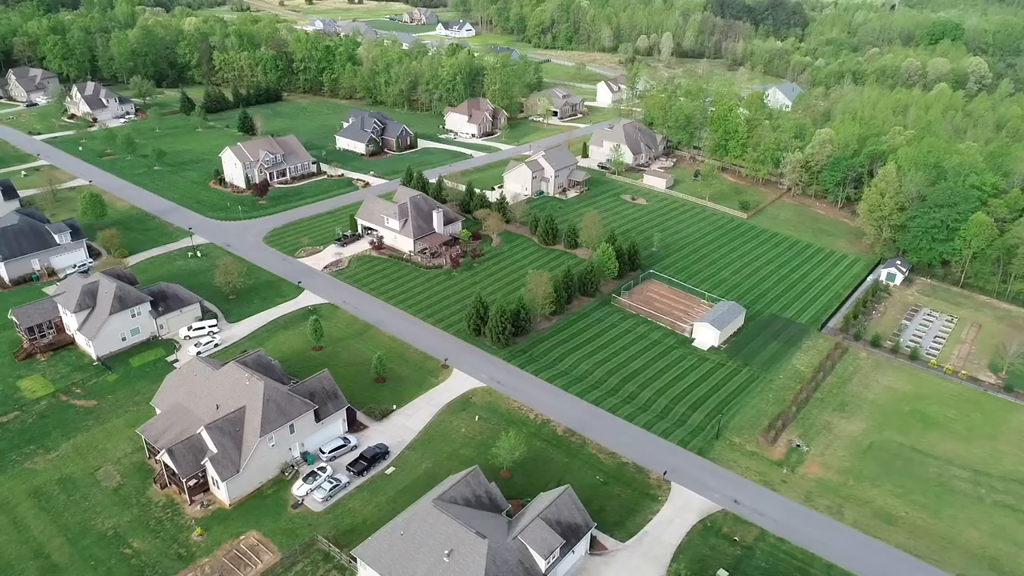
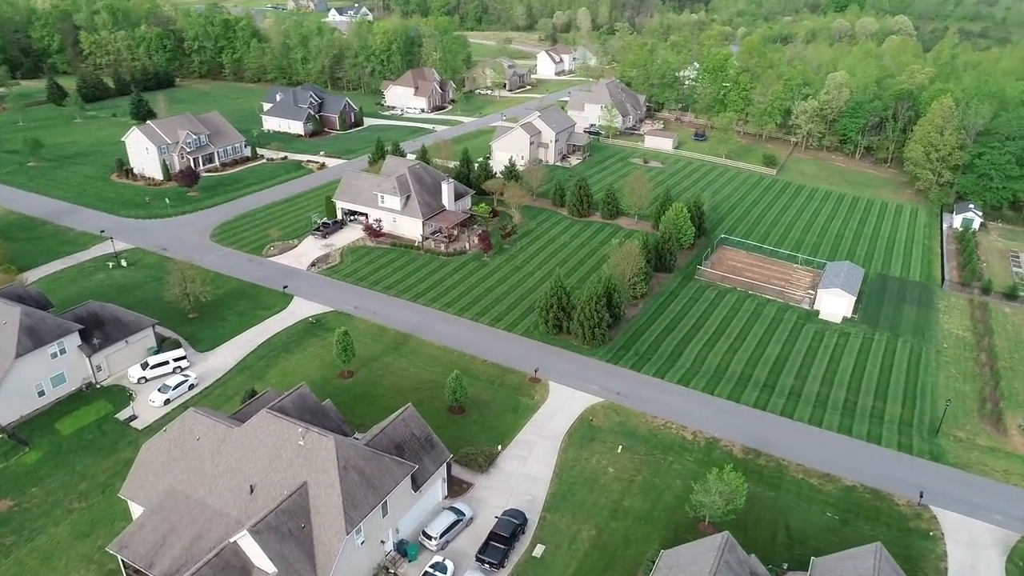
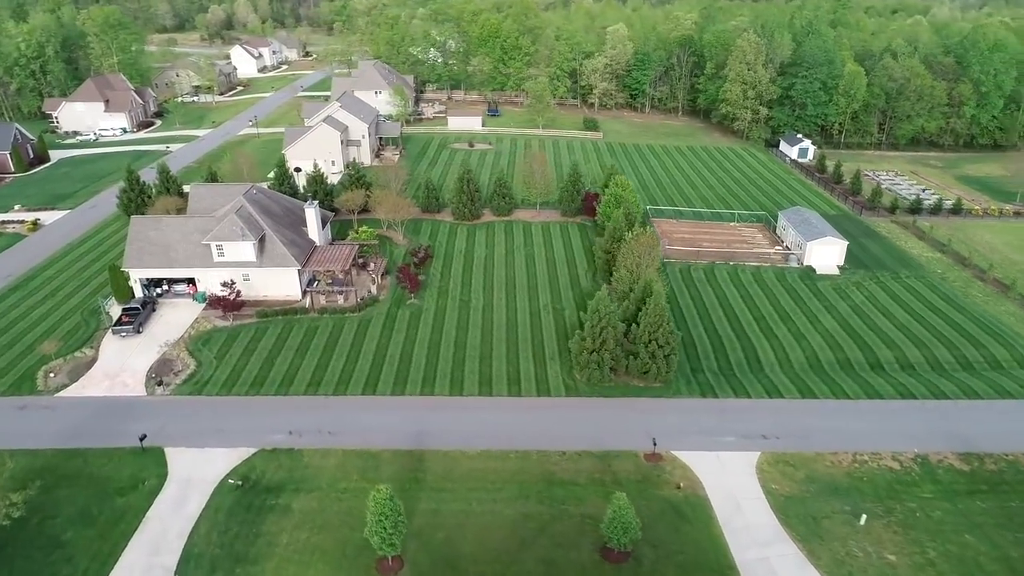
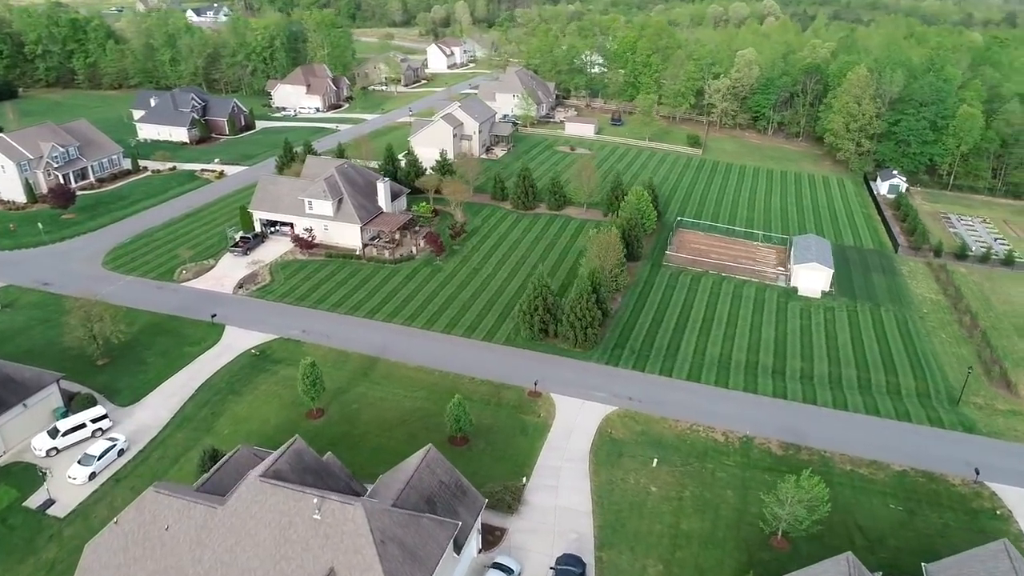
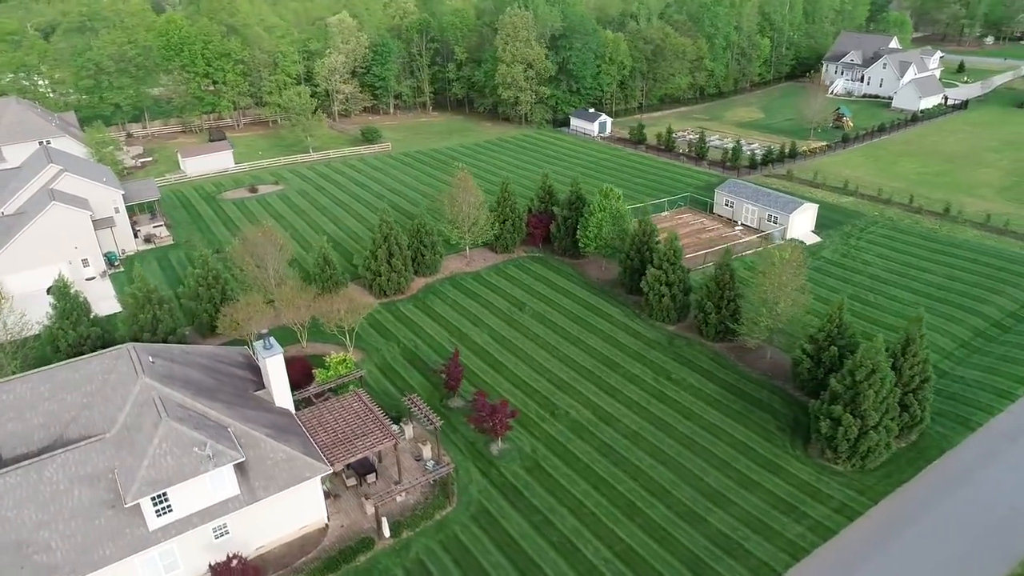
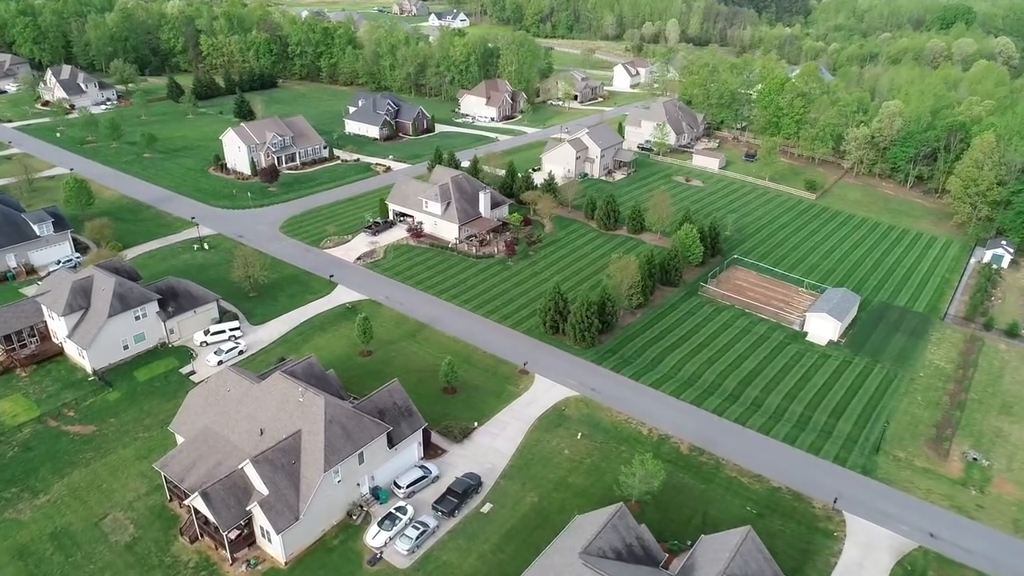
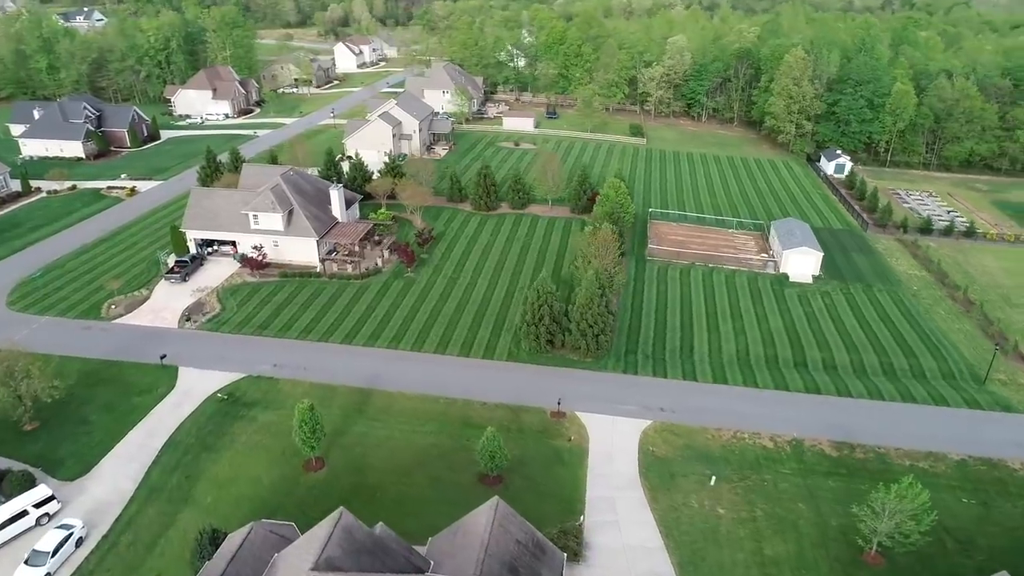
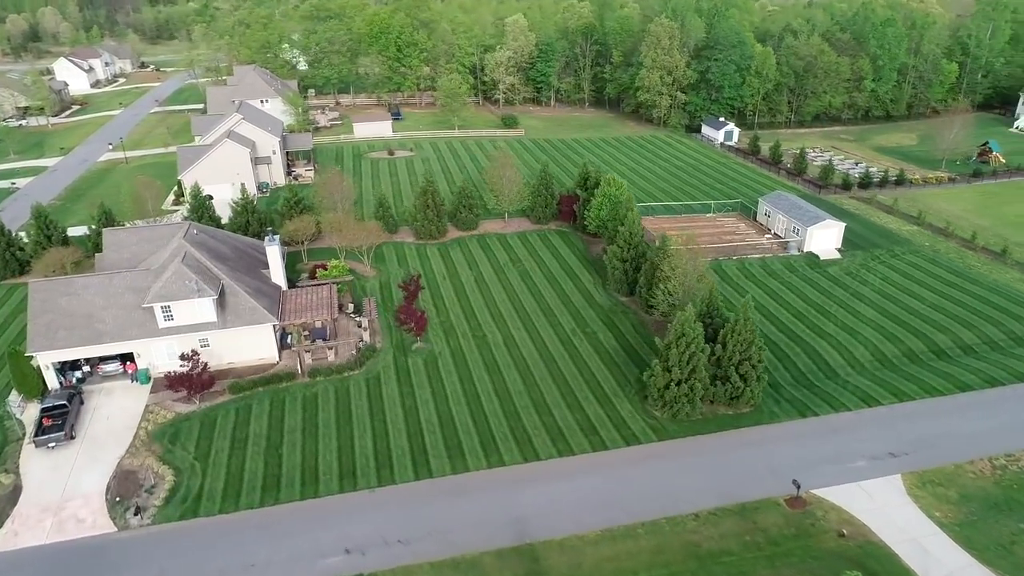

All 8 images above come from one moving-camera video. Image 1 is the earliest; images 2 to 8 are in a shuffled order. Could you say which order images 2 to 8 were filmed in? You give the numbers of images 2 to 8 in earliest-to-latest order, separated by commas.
6, 2, 4, 7, 3, 8, 5
